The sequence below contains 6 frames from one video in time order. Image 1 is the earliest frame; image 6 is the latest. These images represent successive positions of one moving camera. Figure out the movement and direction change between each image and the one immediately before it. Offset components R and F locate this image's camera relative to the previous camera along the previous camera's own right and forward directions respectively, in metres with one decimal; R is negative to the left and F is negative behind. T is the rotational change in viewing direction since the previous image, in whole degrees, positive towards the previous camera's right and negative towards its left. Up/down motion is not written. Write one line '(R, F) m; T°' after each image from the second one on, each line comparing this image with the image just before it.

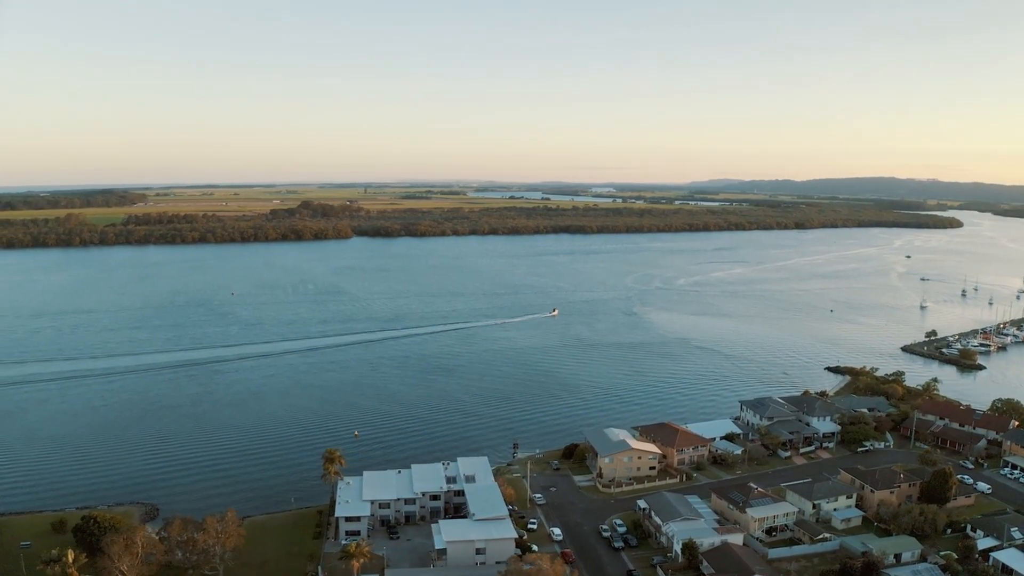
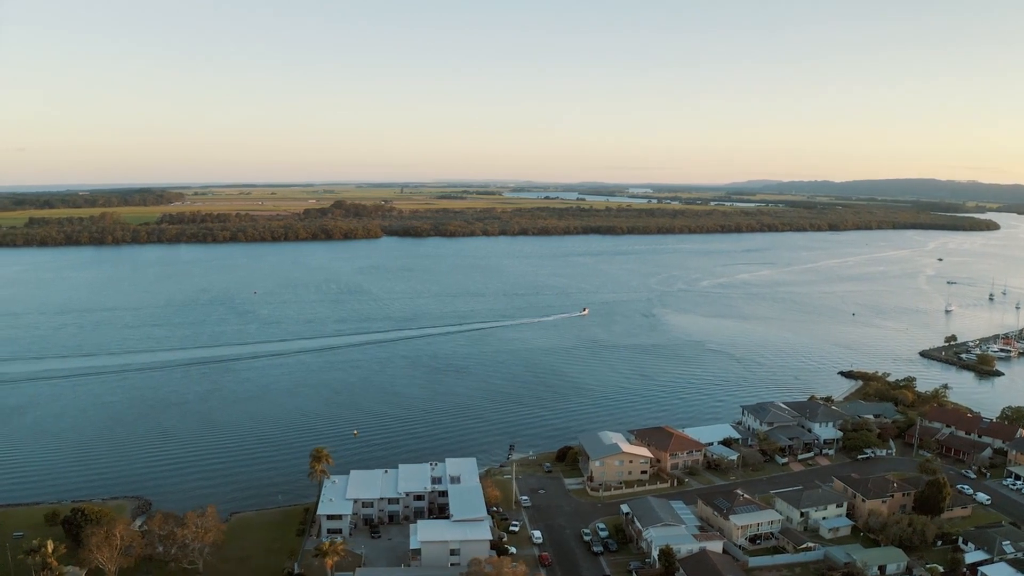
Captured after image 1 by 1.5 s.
(+0.7, +0.1) m; -2°
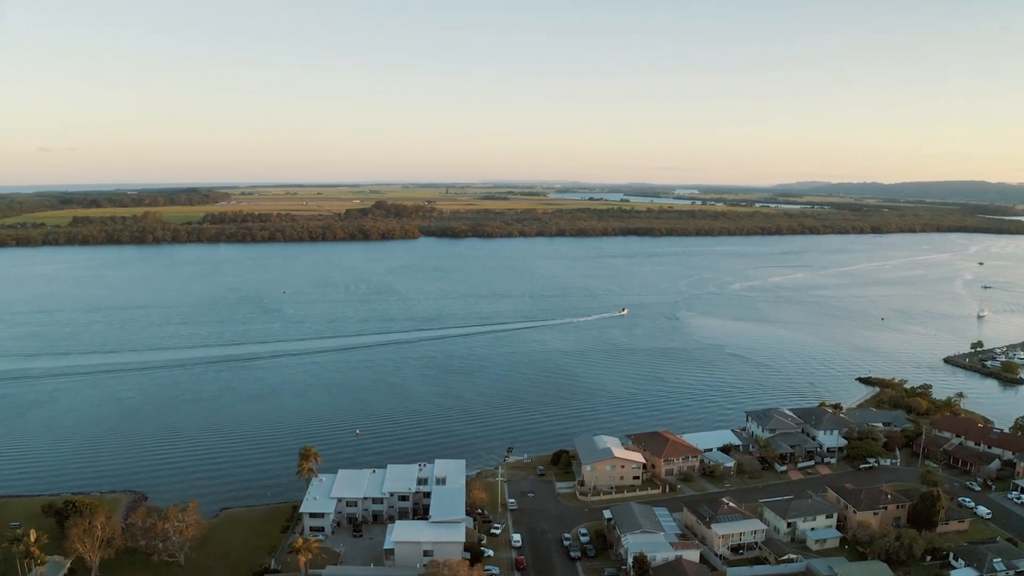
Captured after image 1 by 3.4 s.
(+0.8, 0.0) m; -3°
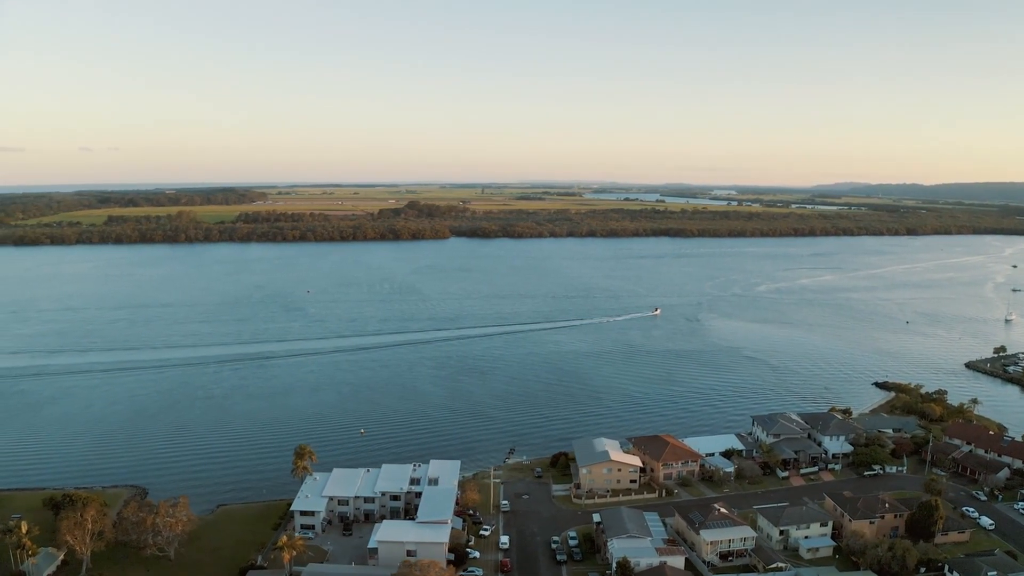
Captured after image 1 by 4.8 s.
(+0.6, 0.0) m; -2°
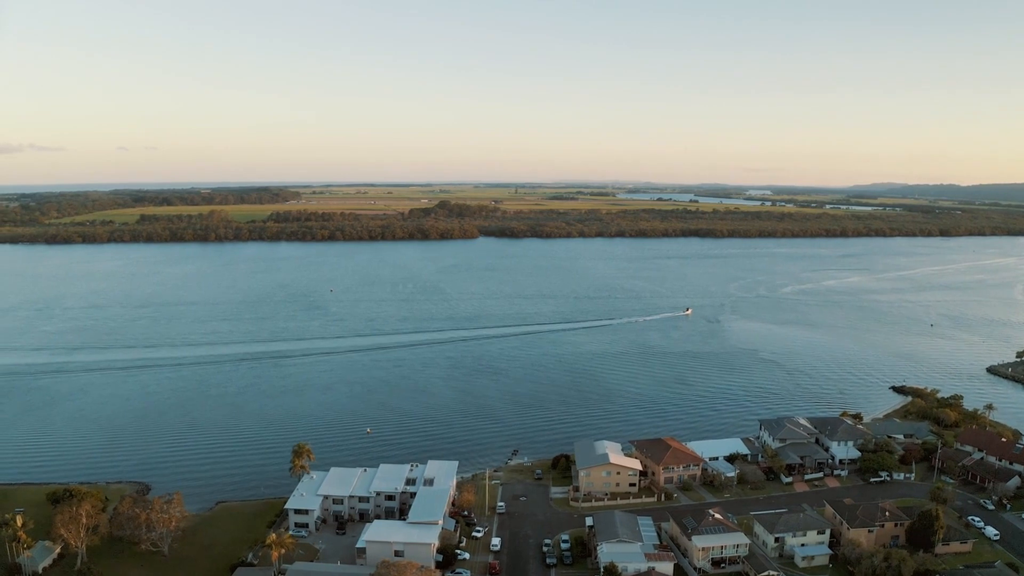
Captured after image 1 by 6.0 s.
(+0.5, 0.0) m; -2°
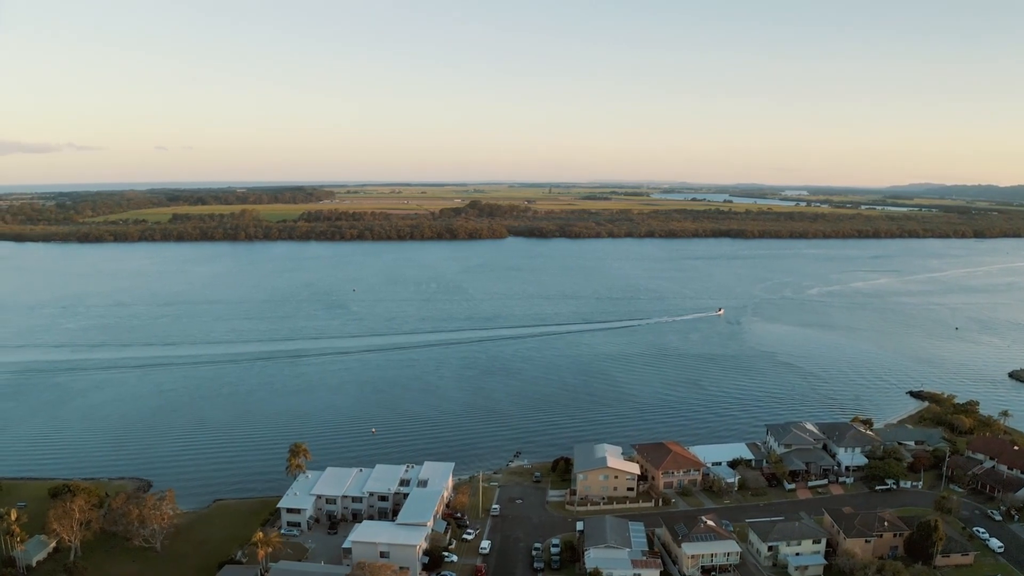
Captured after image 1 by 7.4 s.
(+0.6, +0.1) m; -2°
